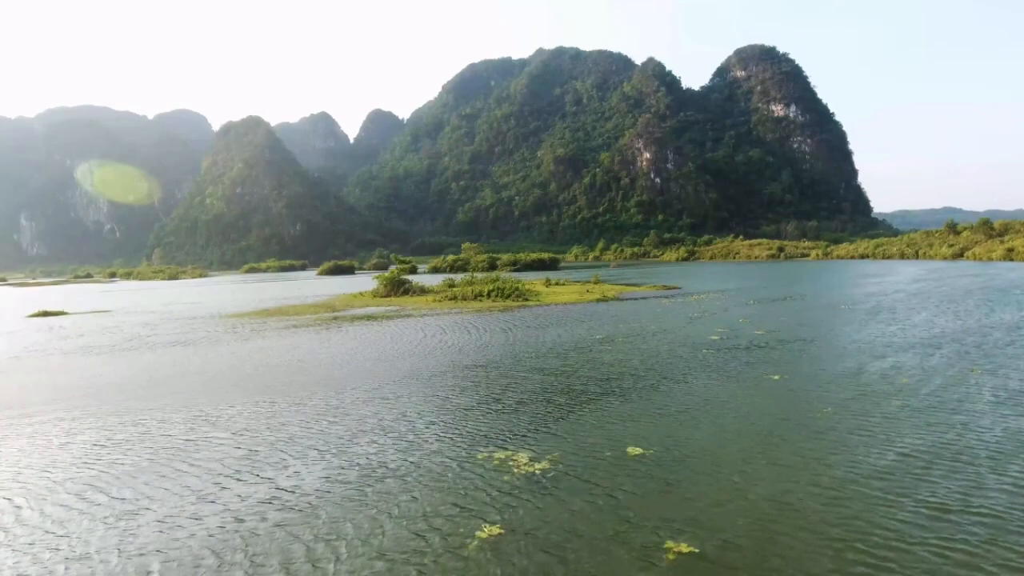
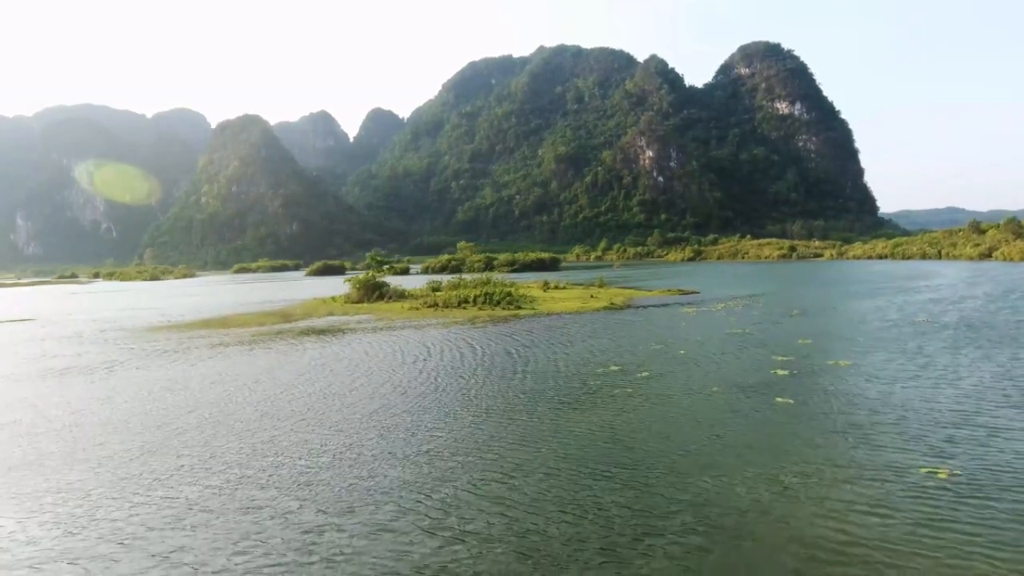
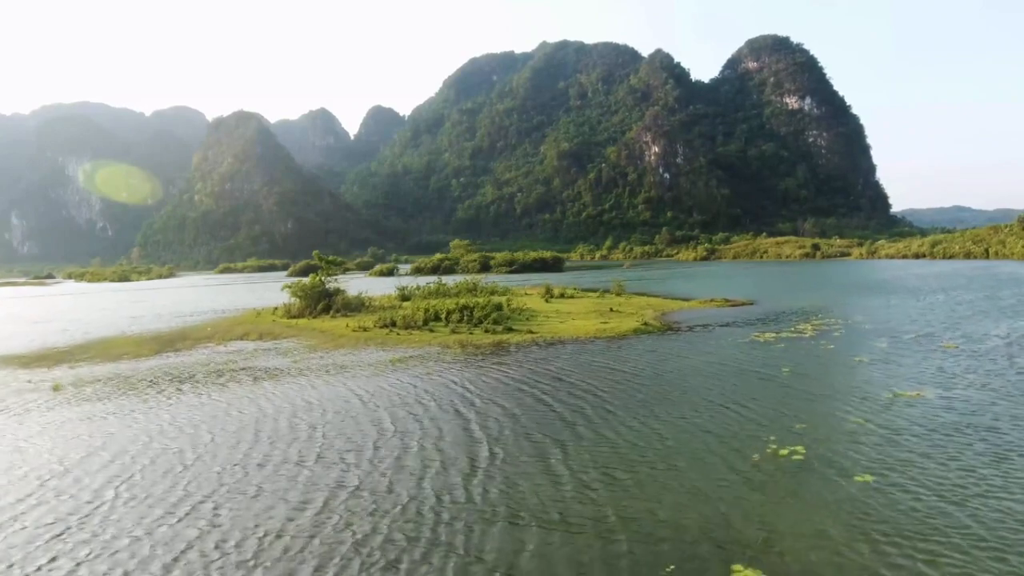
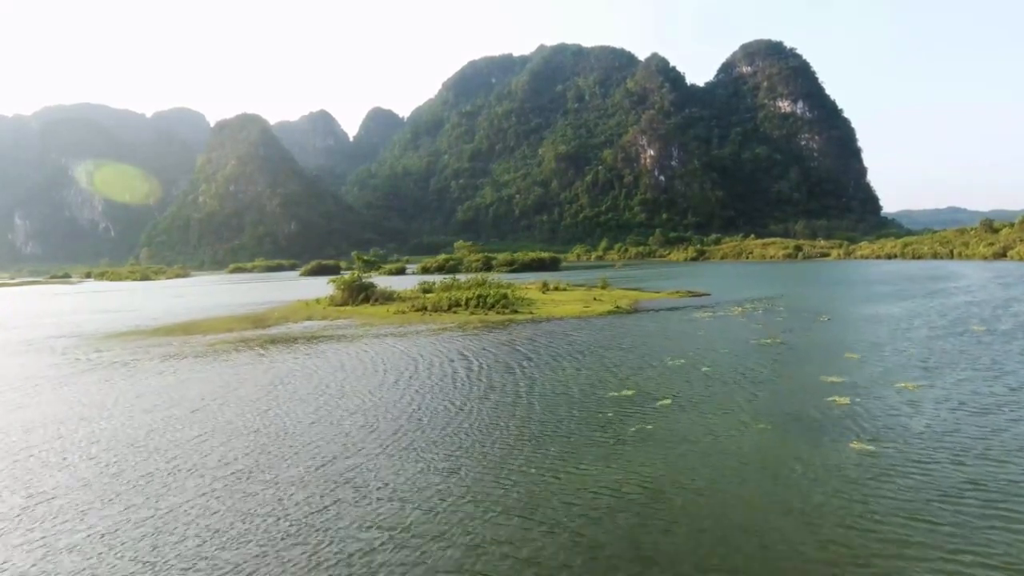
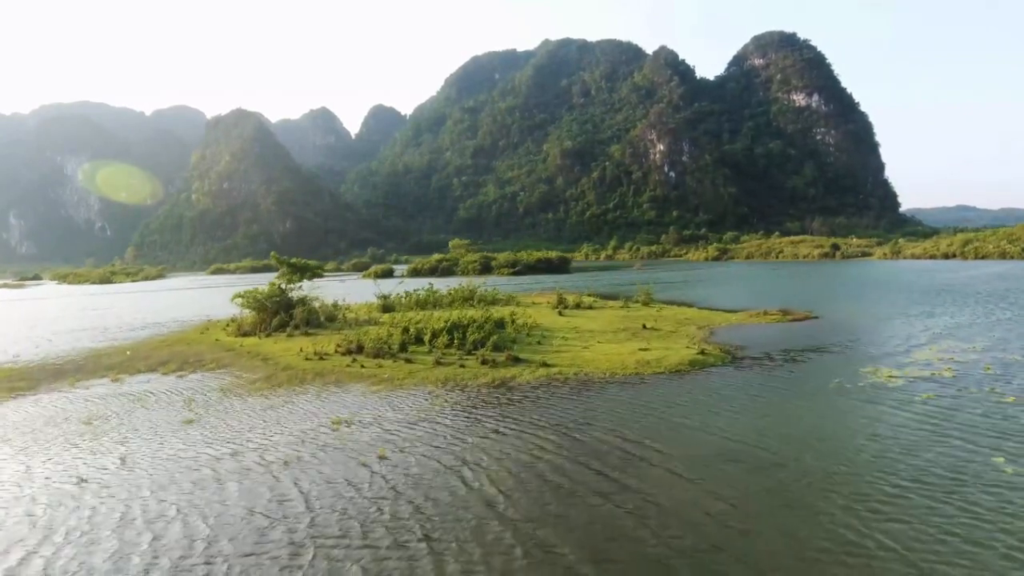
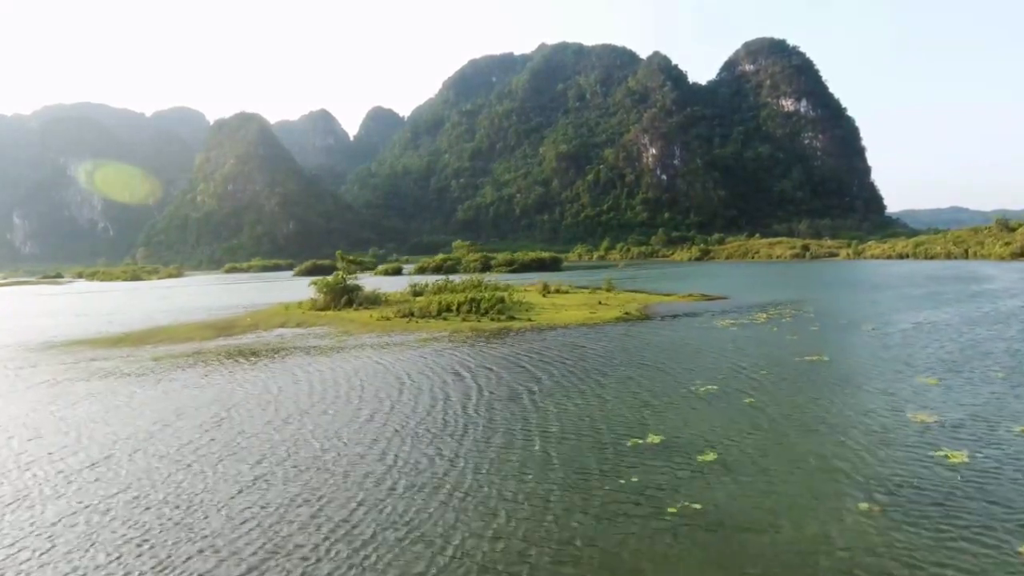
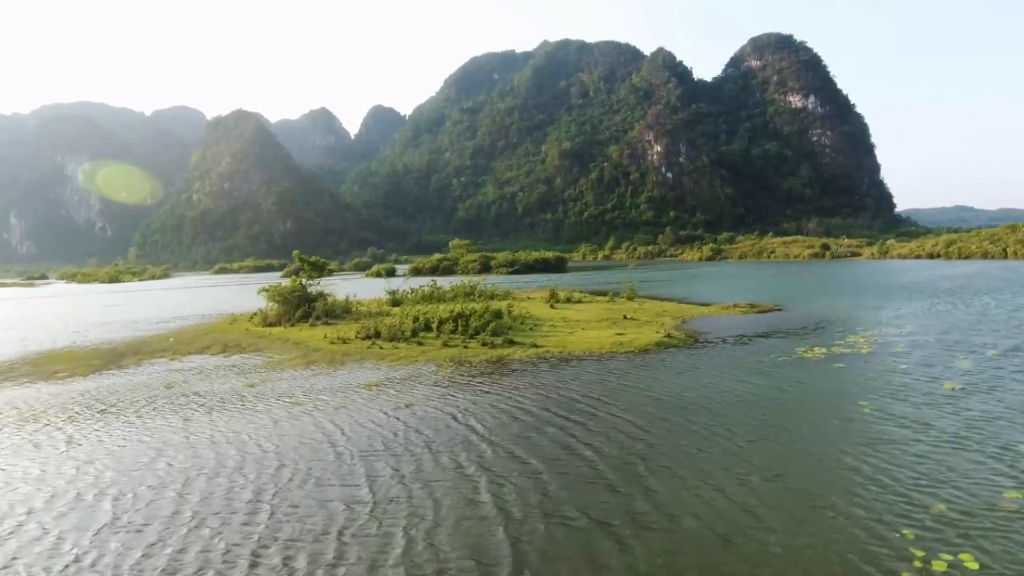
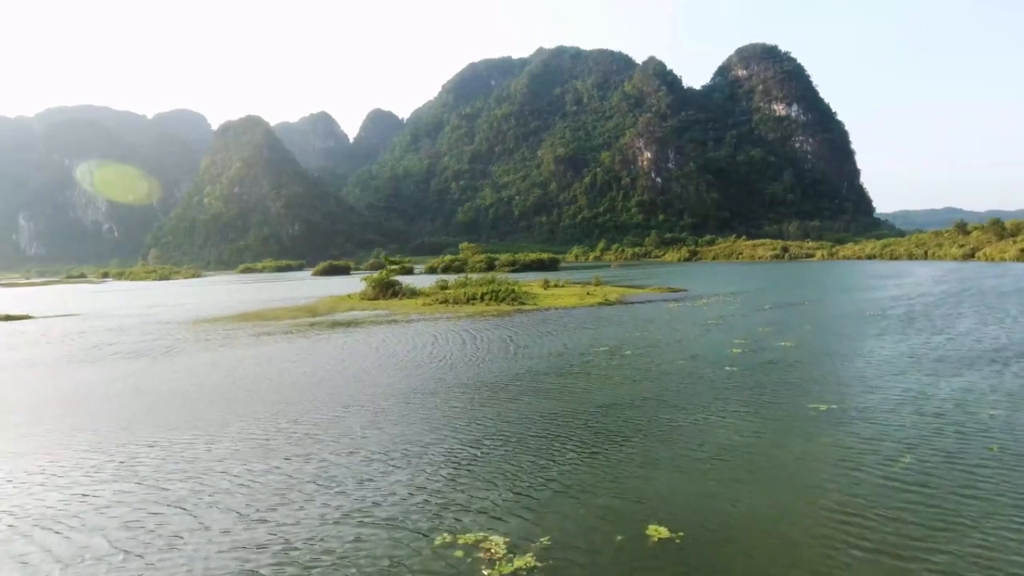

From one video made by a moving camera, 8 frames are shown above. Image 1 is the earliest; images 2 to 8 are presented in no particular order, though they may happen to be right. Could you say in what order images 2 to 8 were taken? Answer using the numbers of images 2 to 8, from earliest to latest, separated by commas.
8, 2, 4, 6, 3, 7, 5
